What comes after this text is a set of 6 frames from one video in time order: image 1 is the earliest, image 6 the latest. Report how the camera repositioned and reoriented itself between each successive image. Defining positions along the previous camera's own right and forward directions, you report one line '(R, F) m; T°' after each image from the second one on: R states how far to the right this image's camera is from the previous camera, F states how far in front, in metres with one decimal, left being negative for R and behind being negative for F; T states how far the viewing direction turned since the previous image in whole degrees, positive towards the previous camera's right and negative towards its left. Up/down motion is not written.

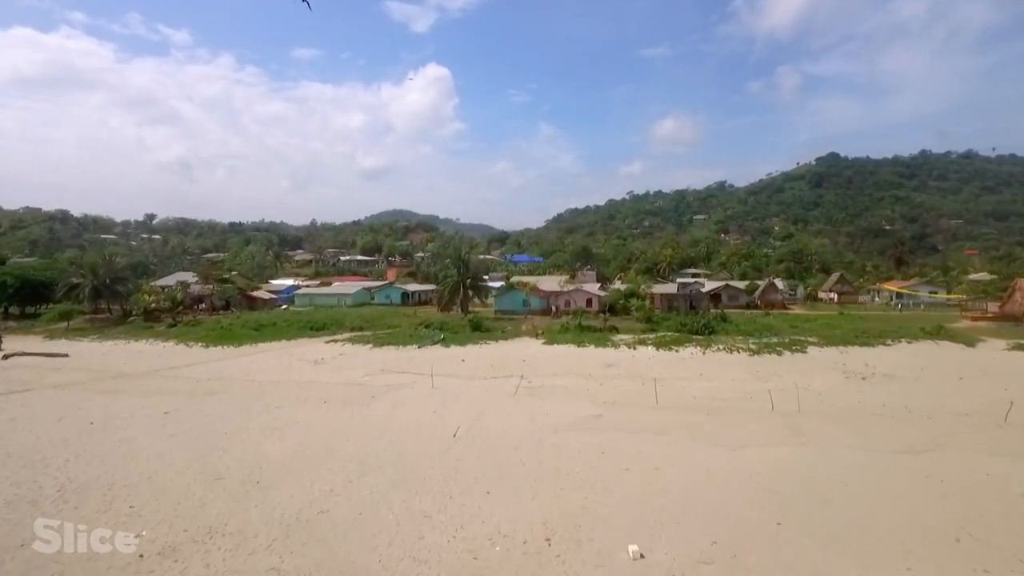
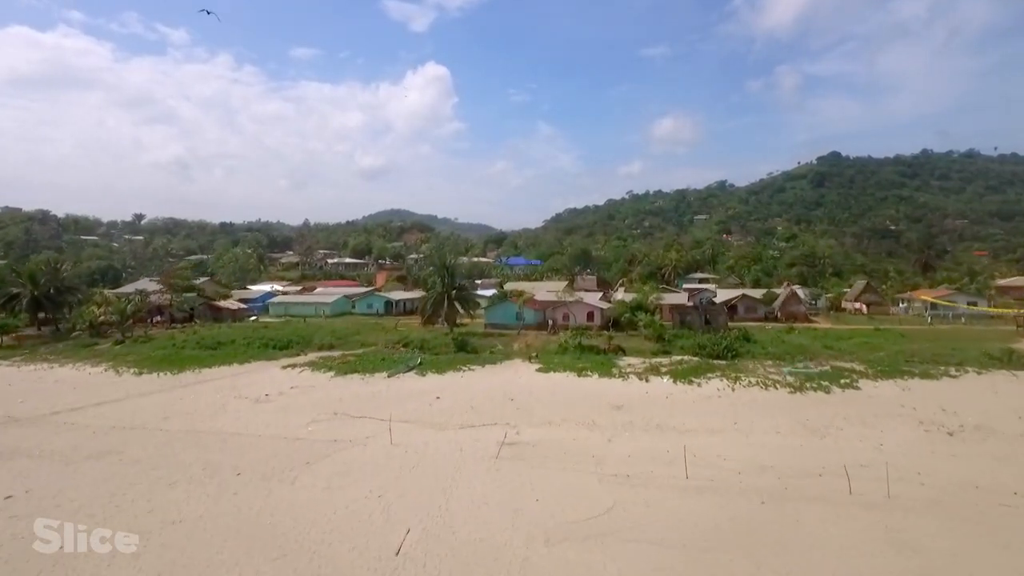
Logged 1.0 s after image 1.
(+0.6, +5.9) m; 0°
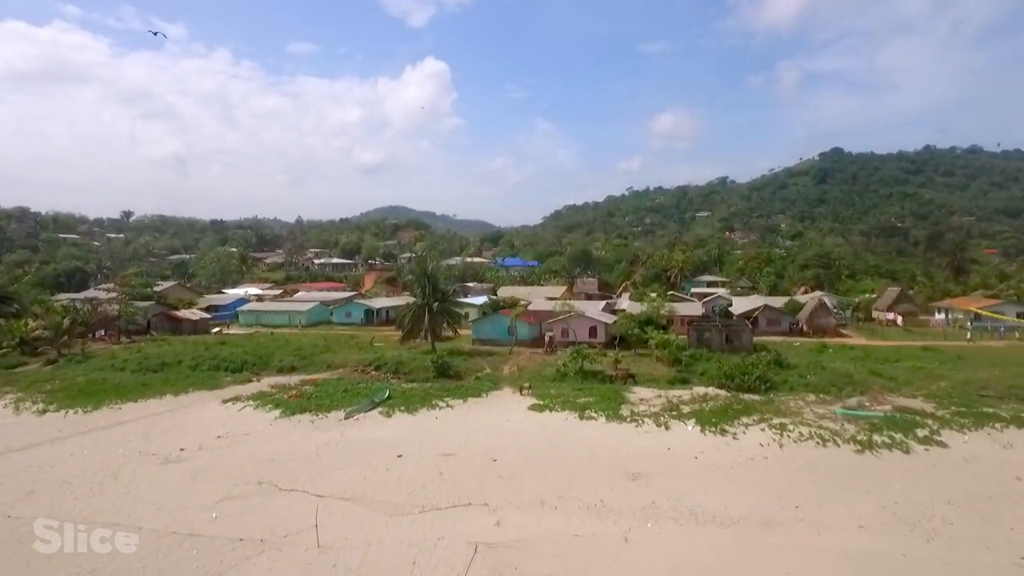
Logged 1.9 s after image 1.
(+0.5, +5.9) m; 0°
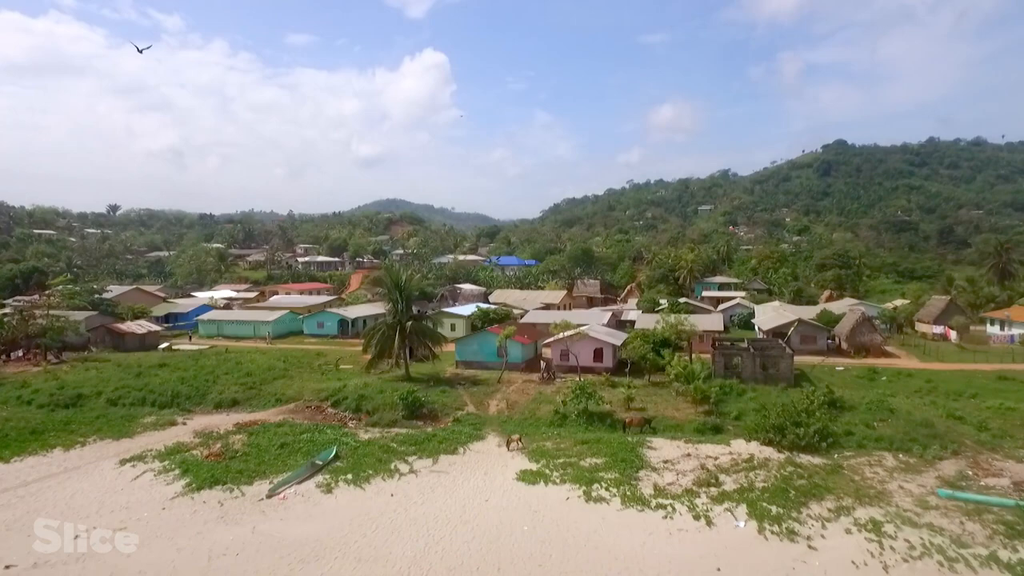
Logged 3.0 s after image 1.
(+0.5, +6.6) m; 0°
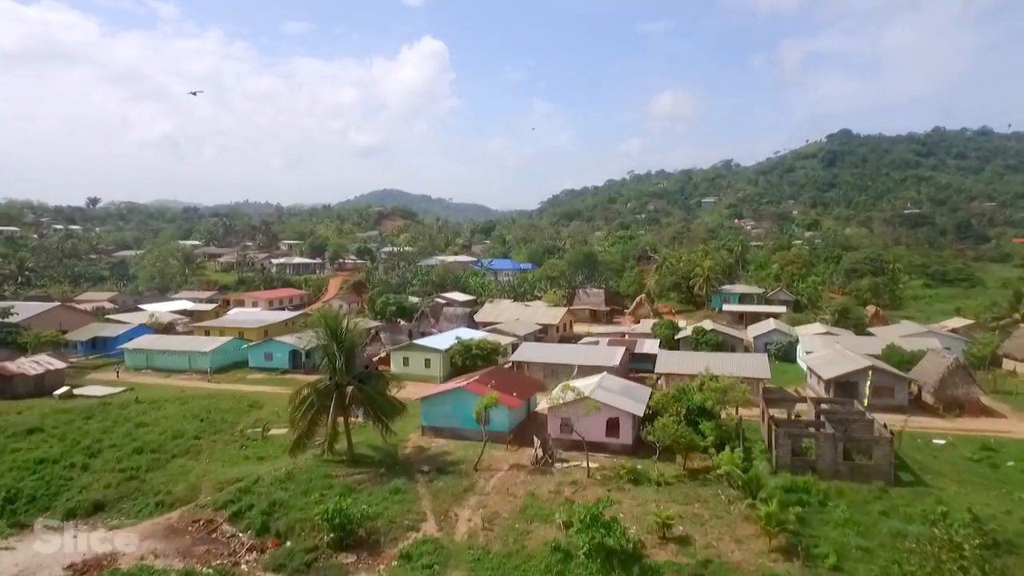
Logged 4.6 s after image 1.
(+0.7, +9.2) m; 0°
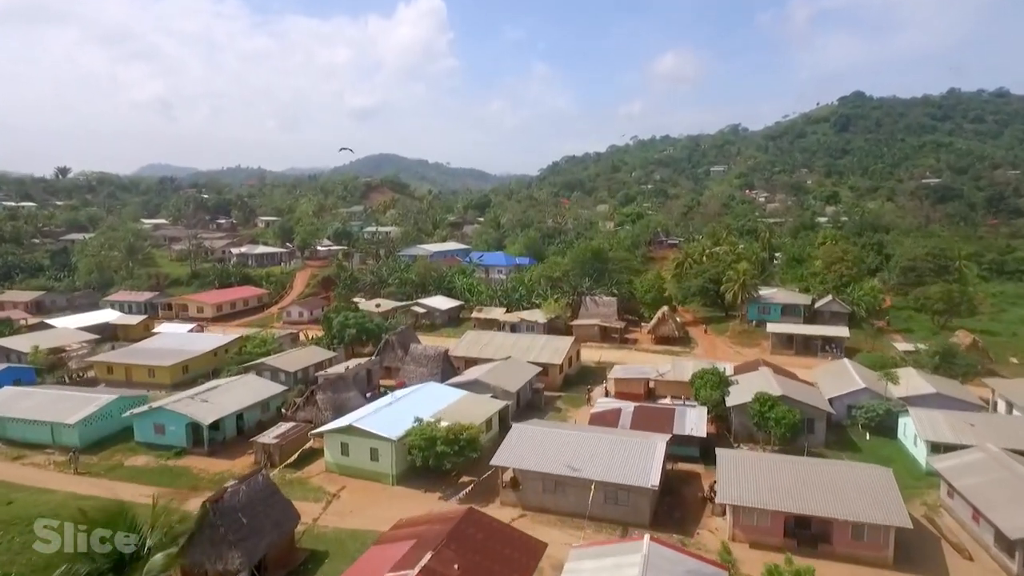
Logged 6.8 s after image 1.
(+0.6, +12.6) m; 0°
